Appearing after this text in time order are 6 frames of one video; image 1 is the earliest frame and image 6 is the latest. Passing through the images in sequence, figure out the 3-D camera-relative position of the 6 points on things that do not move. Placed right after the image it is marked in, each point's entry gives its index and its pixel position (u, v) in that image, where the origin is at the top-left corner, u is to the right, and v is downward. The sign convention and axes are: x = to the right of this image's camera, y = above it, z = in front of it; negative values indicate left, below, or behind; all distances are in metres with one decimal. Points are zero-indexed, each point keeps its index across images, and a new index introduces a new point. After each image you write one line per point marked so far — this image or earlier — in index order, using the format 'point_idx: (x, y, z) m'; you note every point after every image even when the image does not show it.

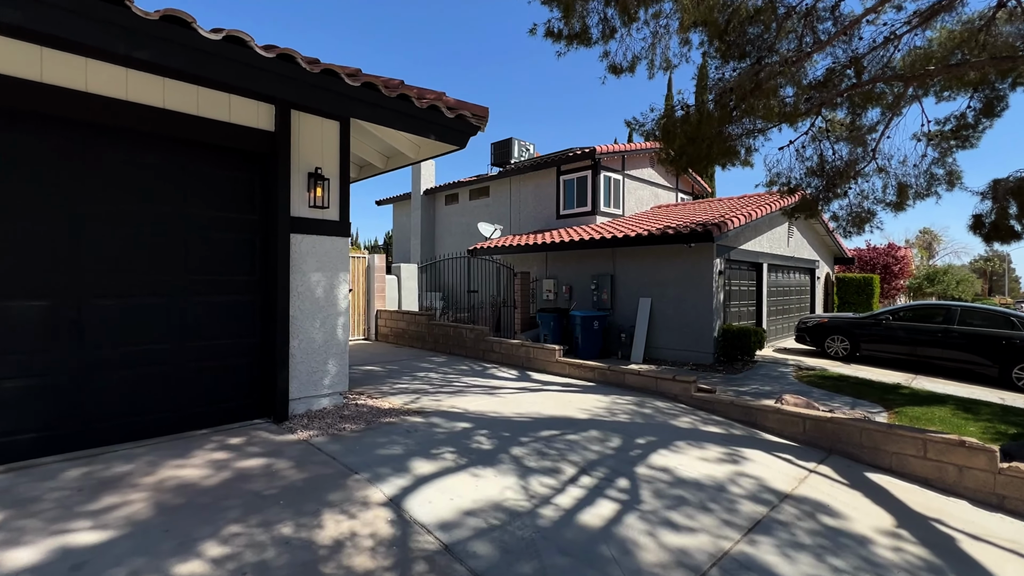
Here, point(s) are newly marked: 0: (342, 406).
0: (-1.8, -1.2, +5.0) m
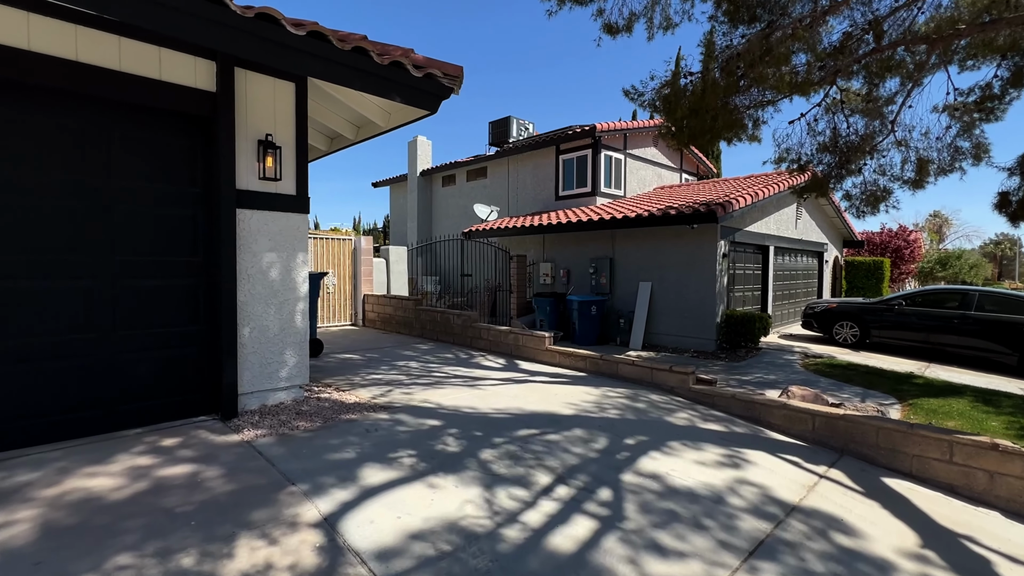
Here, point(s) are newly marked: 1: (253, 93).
0: (-2.0, -1.1, +4.6) m
1: (-2.3, +1.7, +4.2) m
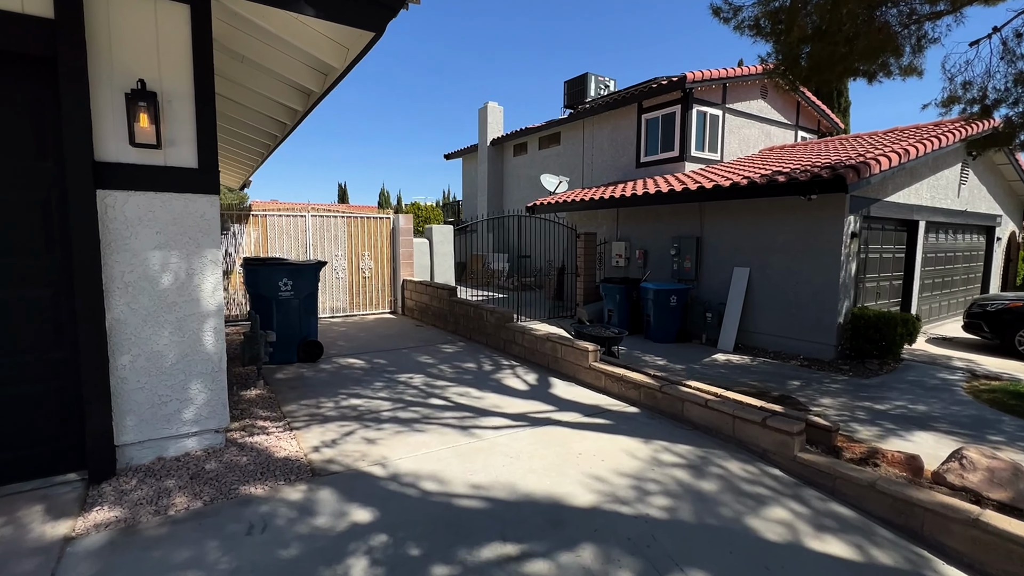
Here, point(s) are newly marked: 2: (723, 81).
0: (-2.1, -1.1, +3.4) m
1: (-2.4, +1.6, +2.9) m
2: (+5.5, +5.4, +12.4) m
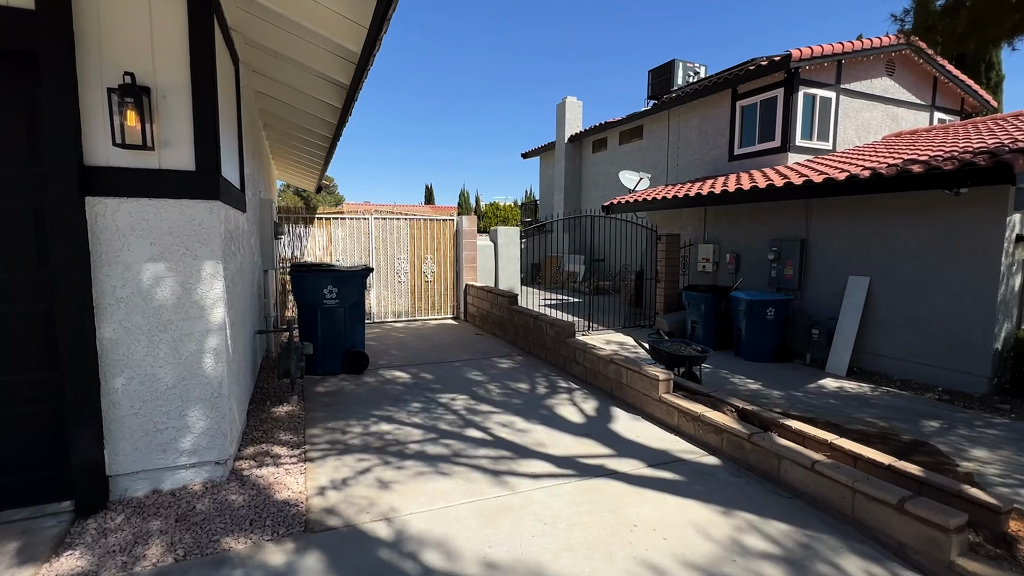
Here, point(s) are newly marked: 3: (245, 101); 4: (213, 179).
0: (-1.9, -1.2, +3.0) m
1: (-2.2, +1.5, +2.6) m
2: (+7.3, +5.2, +10.6) m
3: (-2.8, +1.9, +5.0) m
4: (-1.8, +0.7, +2.8) m
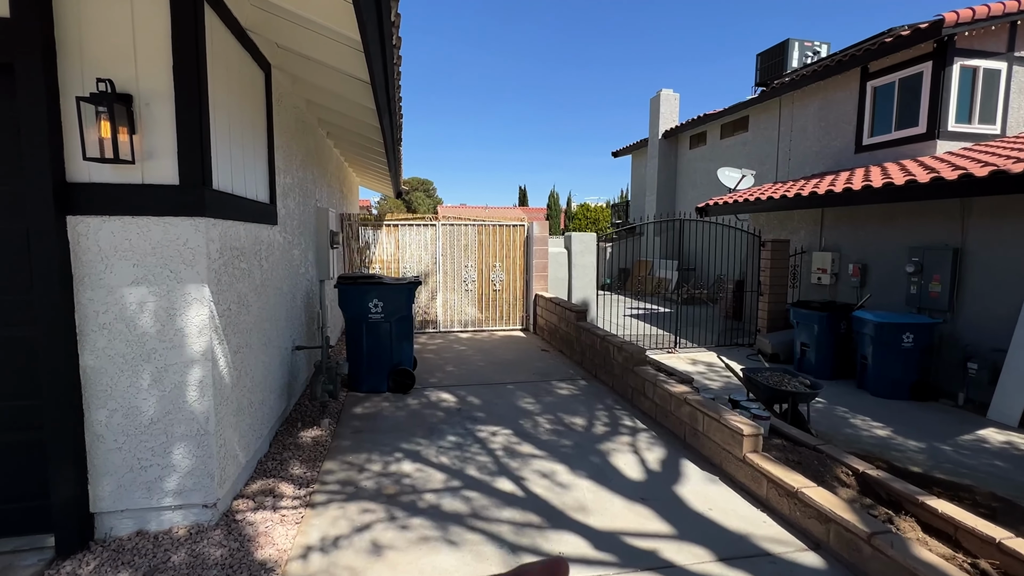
0: (-1.8, -1.4, +2.8) m
1: (-2.1, +1.4, +2.4) m
2: (+8.8, +4.8, +8.3) m
3: (-2.2, +1.8, +4.8) m
4: (-1.7, +0.5, +2.6) m
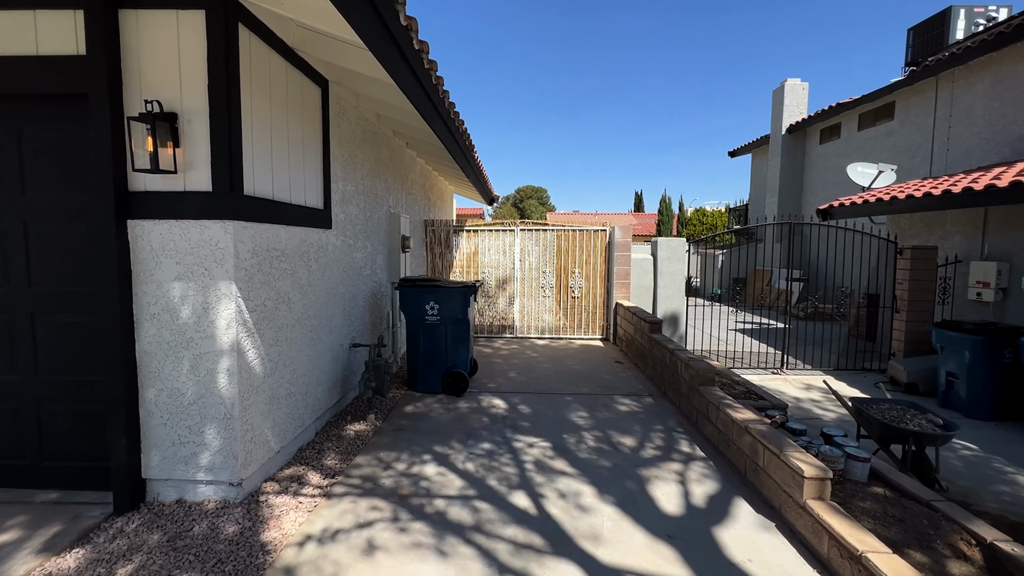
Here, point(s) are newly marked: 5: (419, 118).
0: (-1.8, -1.4, +3.0) m
1: (-2.1, +1.4, +2.8) m
2: (+10.0, +4.5, +6.0) m
3: (-1.6, +1.8, +5.2) m
4: (-1.7, +0.5, +2.8) m
5: (-1.0, +1.9, +5.2) m
